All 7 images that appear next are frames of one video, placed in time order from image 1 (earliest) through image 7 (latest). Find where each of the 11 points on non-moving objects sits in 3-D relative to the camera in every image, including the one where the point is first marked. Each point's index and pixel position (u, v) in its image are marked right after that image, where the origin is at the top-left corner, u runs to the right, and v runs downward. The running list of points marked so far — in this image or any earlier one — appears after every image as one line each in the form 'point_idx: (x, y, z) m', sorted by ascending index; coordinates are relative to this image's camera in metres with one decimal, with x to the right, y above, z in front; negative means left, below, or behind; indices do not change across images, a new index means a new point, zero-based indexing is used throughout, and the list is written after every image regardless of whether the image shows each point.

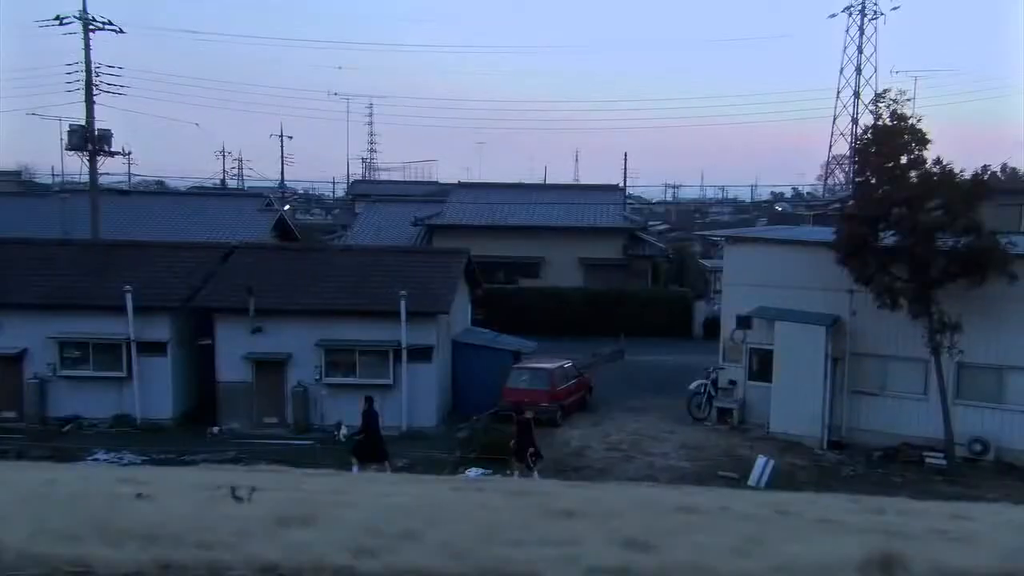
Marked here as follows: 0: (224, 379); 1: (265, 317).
0: (-4.9, -1.5, +13.9) m
1: (-4.1, -0.5, +13.8) m
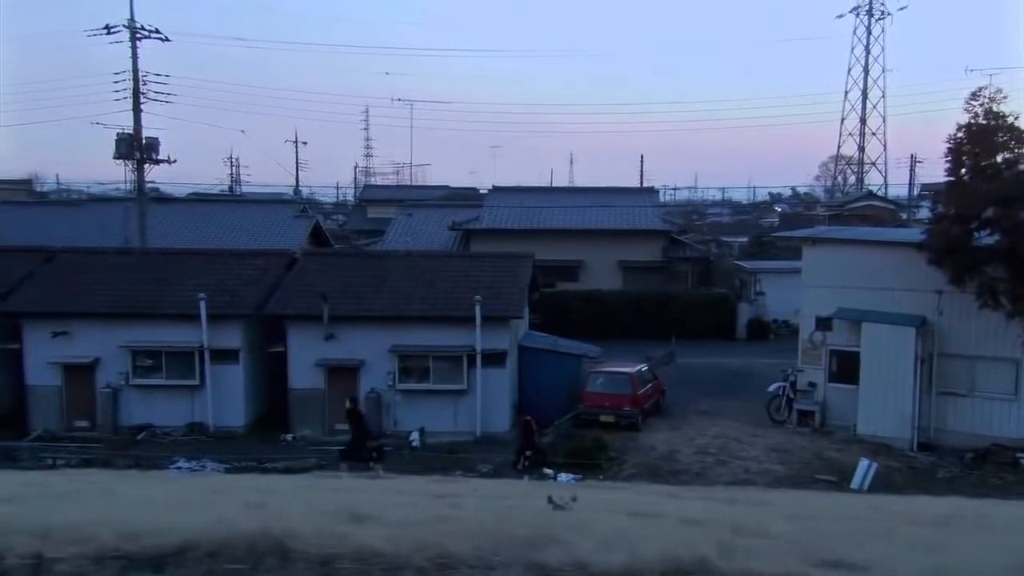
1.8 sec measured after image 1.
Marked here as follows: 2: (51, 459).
0: (-3.6, -1.7, +13.9) m
1: (-2.9, -0.6, +13.8) m
2: (-6.8, -2.5, +12.1) m
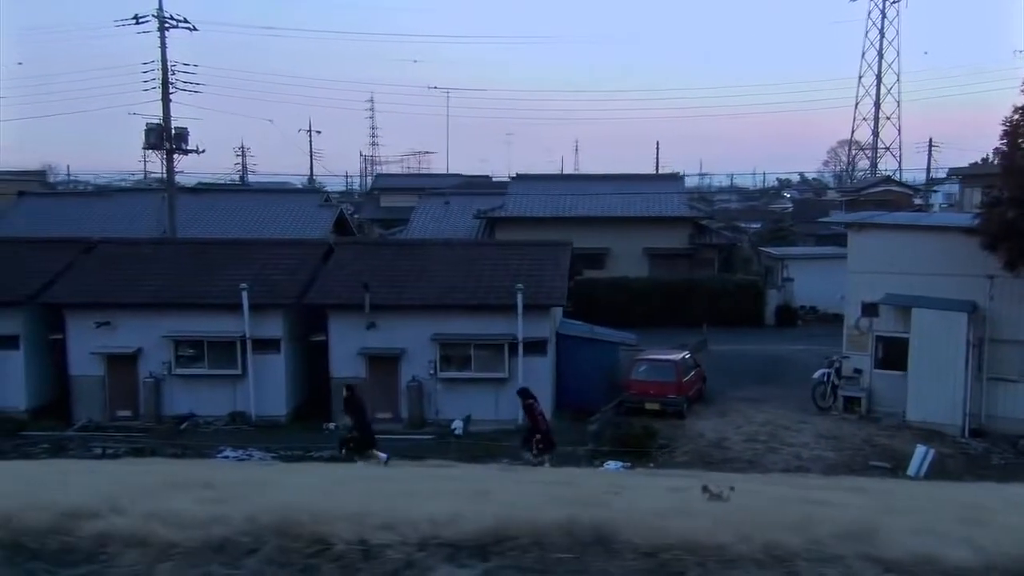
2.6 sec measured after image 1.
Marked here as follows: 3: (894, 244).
0: (-2.9, -1.5, +13.9) m
1: (-2.2, -0.4, +13.8) m
2: (-6.1, -2.4, +12.2) m
3: (+5.7, +0.7, +12.3) m
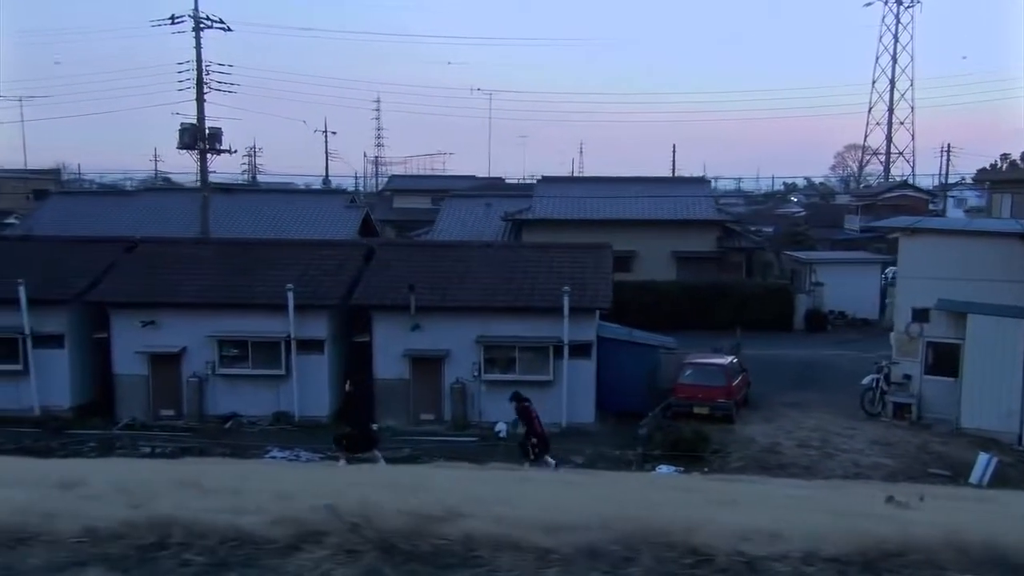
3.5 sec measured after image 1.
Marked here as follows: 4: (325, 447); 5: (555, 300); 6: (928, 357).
0: (-2.2, -1.5, +13.9) m
1: (-1.5, -0.4, +13.8) m
2: (-5.4, -2.4, +12.2) m
3: (+6.4, +0.6, +12.2) m
4: (-2.9, -2.5, +12.7) m
5: (+0.7, -0.2, +13.5) m
6: (+6.3, -1.0, +12.4) m
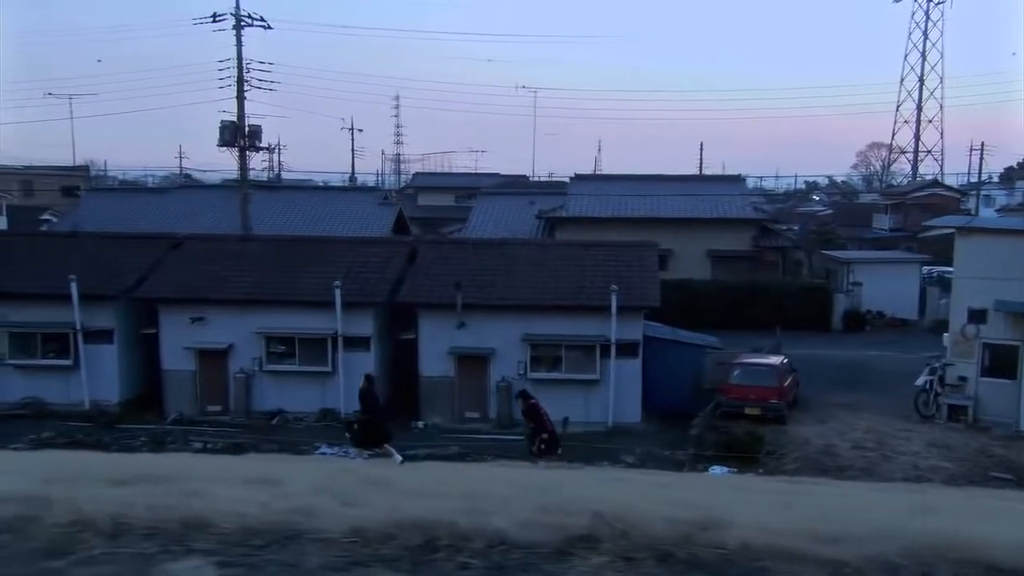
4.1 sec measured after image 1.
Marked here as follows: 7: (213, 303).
0: (-1.4, -1.5, +13.9) m
1: (-0.7, -0.4, +13.8) m
2: (-4.7, -2.3, +12.3) m
3: (+7.2, +0.6, +12.0) m
4: (-2.1, -2.4, +12.7) m
5: (+1.5, -0.2, +13.5) m
6: (+7.0, -1.0, +12.2) m
7: (-5.1, -0.3, +14.0) m
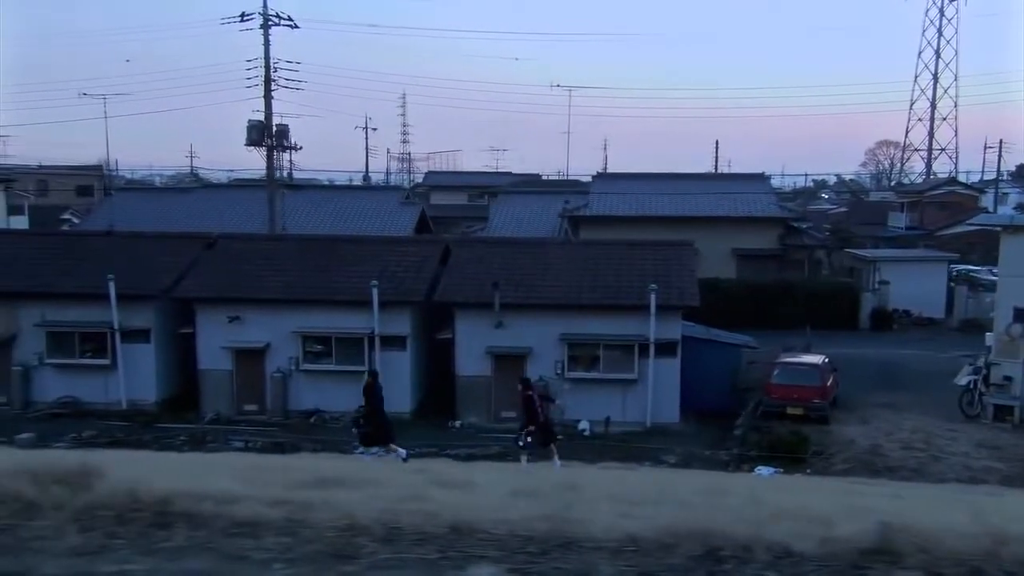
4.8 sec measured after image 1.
0: (-0.8, -1.4, +13.9) m
1: (-0.1, -0.4, +13.7) m
2: (-4.1, -2.3, +12.3) m
3: (+7.8, +0.6, +11.8) m
4: (-1.5, -2.4, +12.7) m
5: (+2.1, -0.2, +13.4) m
6: (+7.7, -1.0, +12.1) m
7: (-4.5, -0.3, +14.0) m
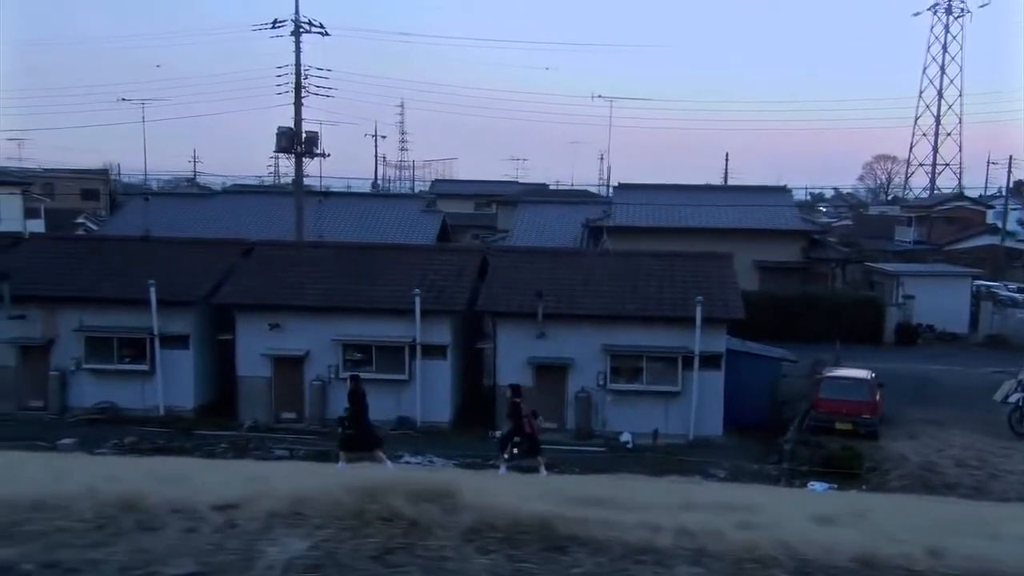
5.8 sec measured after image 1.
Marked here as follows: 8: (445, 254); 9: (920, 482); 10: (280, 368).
0: (-0.1, -1.6, +13.8) m
1: (+0.6, -0.6, +13.6) m
2: (-3.4, -2.4, +12.2) m
3: (+8.5, +0.3, +11.8) m
4: (-0.8, -2.6, +12.6) m
5: (+2.8, -0.4, +13.3) m
6: (+8.3, -1.3, +12.0) m
7: (-3.8, -0.4, +13.9) m
8: (-1.2, +0.6, +15.2) m
9: (+5.1, -2.4, +10.3) m
10: (-4.0, -1.4, +14.1) m
